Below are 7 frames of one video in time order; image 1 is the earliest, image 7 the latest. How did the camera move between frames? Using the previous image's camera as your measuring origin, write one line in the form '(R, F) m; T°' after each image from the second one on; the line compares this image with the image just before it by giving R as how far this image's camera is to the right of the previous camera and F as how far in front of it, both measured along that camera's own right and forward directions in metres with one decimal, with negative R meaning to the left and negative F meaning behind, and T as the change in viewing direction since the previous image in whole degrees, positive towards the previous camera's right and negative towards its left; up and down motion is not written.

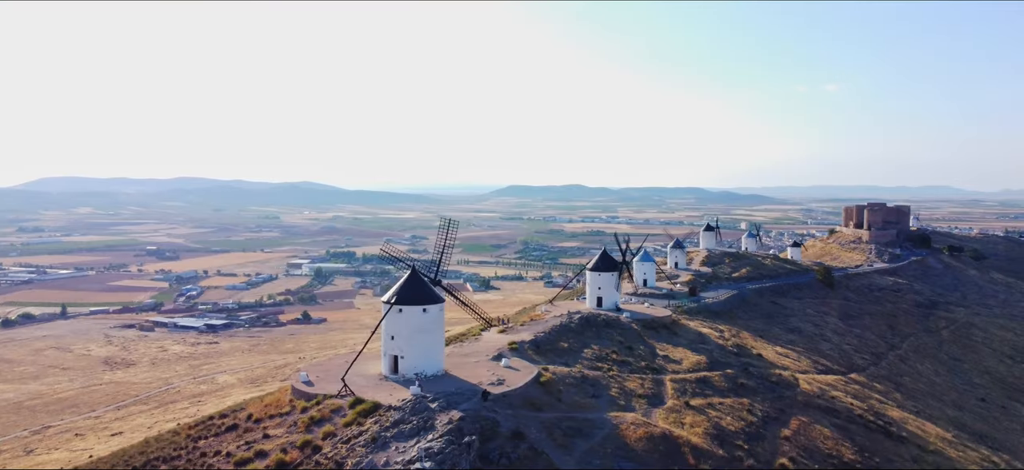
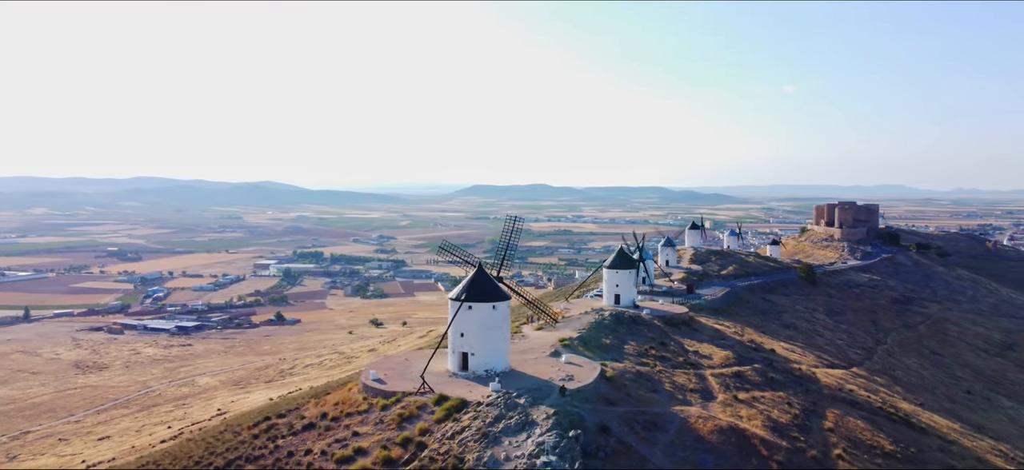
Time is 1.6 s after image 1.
(-1.1, 0.0) m; +2°
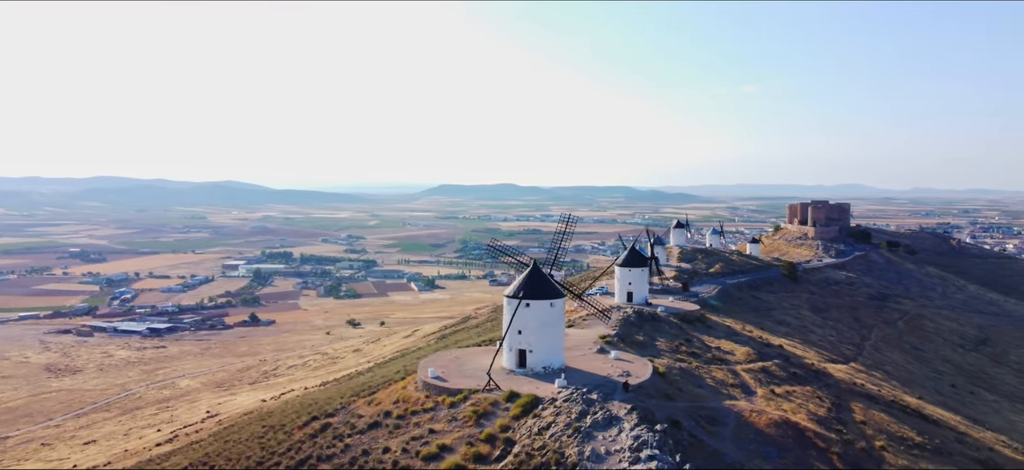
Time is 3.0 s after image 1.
(-0.9, 0.0) m; +2°
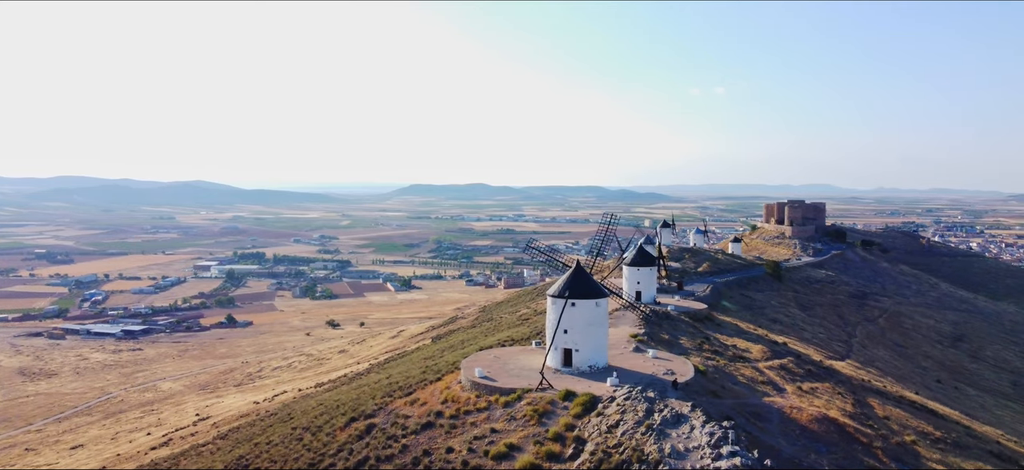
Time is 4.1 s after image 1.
(-0.8, 0.0) m; +2°
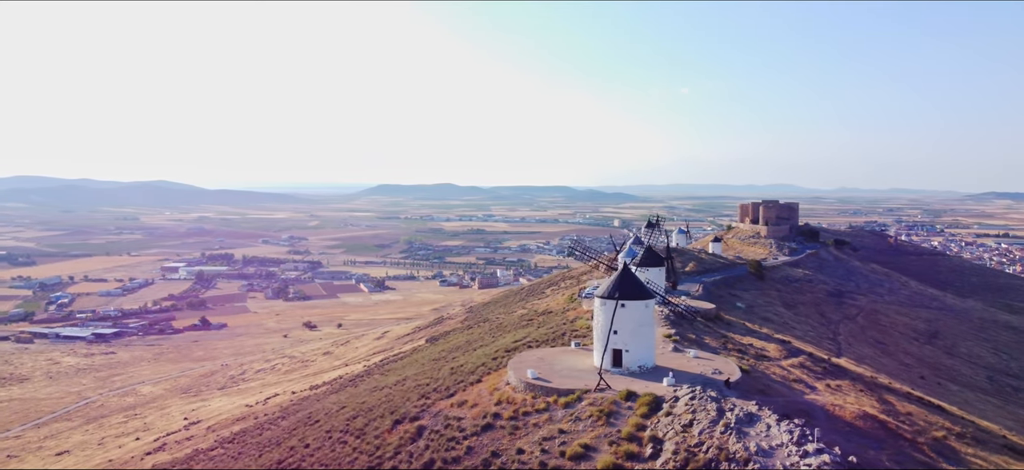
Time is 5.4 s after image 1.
(-0.8, -0.1) m; +2°
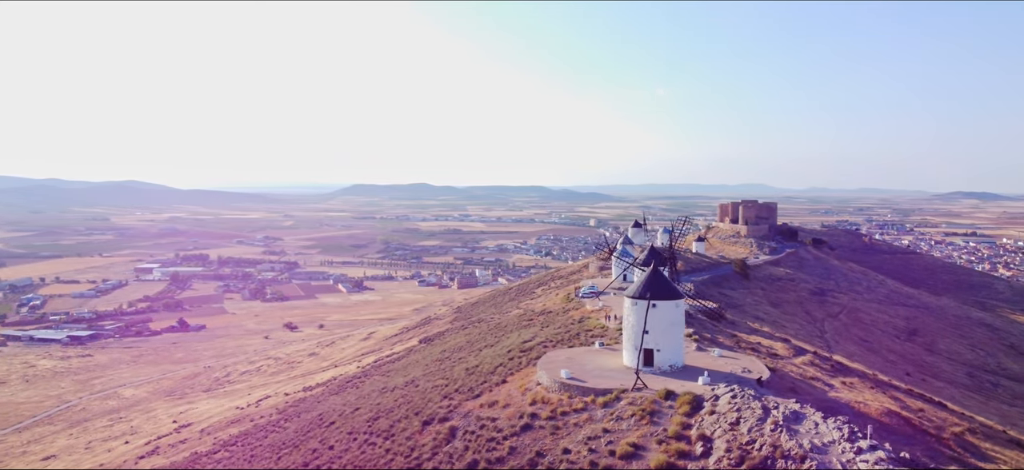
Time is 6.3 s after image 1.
(-0.6, 0.0) m; +2°
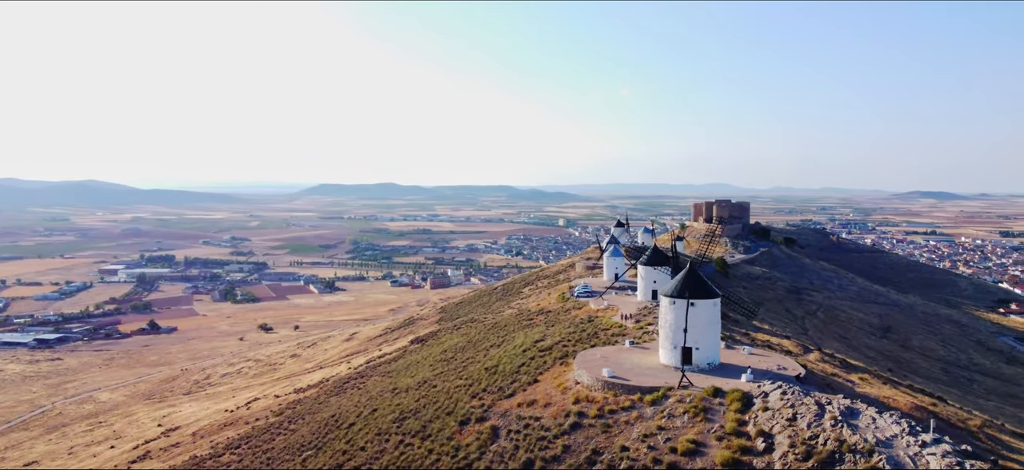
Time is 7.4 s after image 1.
(-0.8, 0.0) m; +2°
